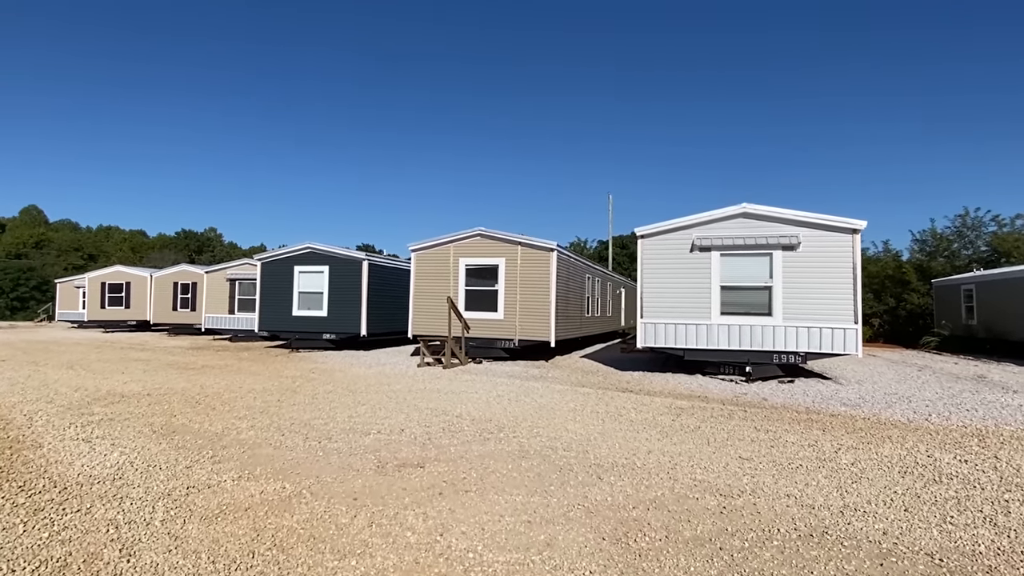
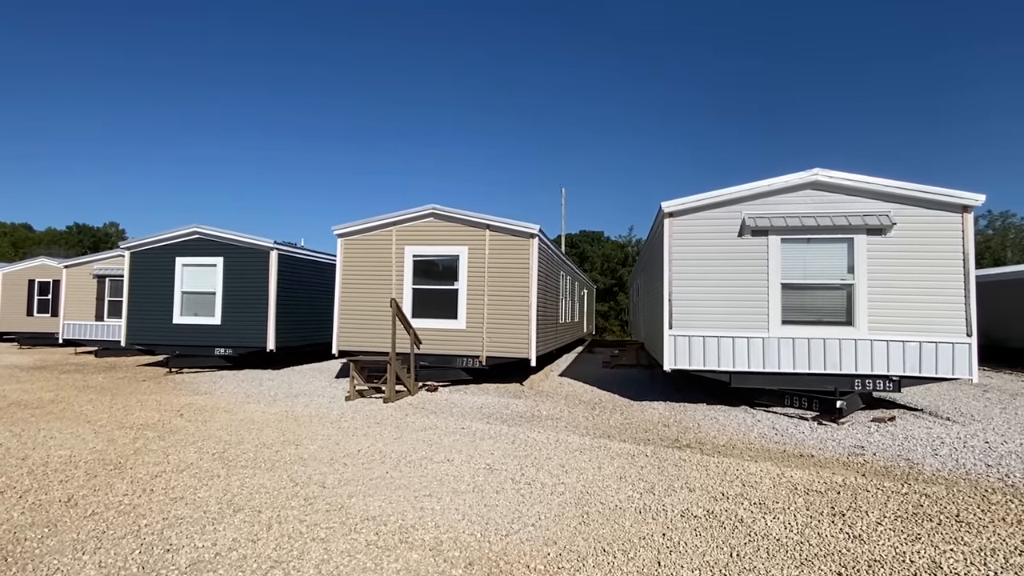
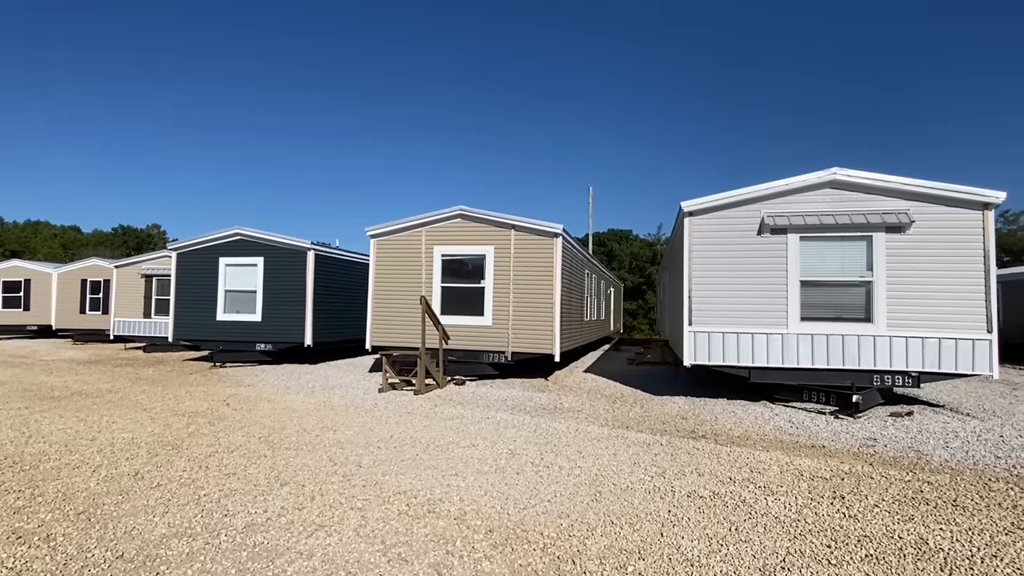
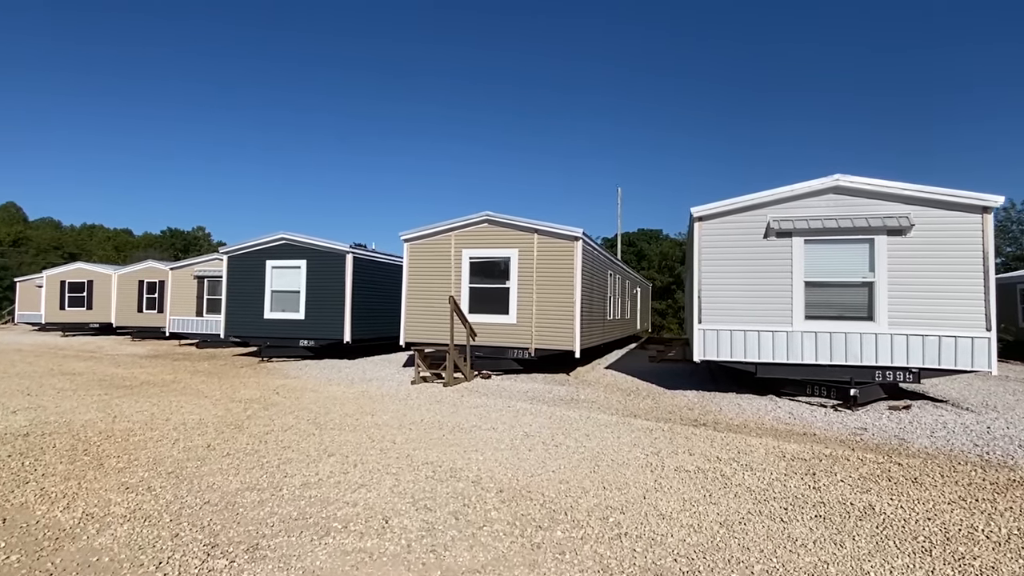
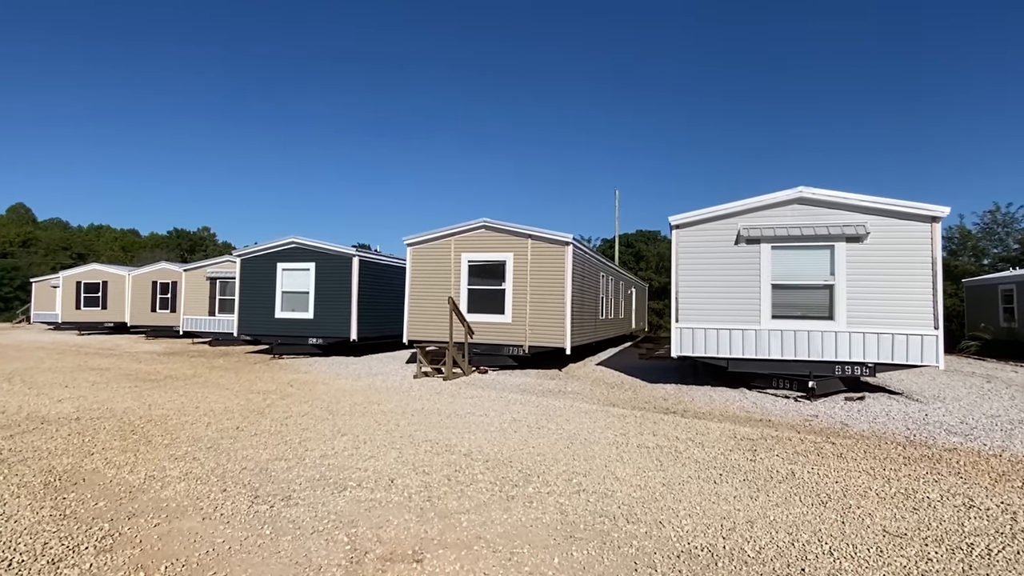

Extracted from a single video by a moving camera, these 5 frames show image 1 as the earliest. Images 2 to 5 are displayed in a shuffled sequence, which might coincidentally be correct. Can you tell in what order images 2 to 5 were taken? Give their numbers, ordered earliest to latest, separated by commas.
5, 4, 3, 2
